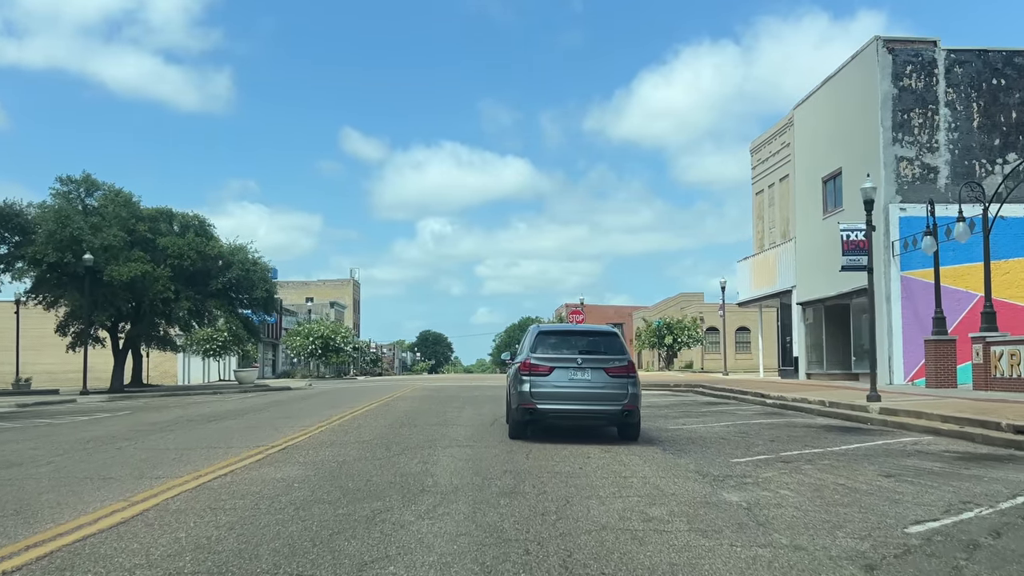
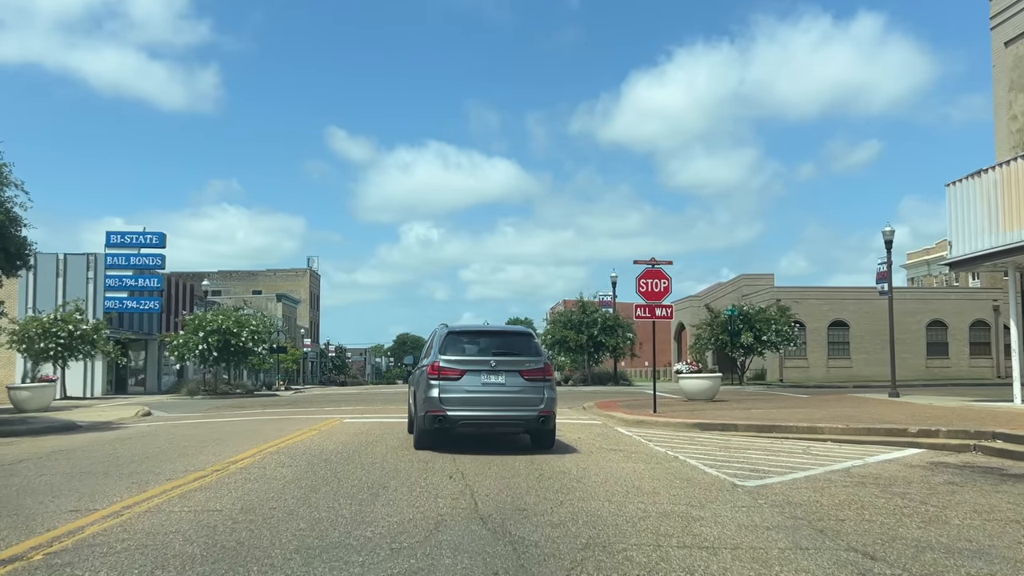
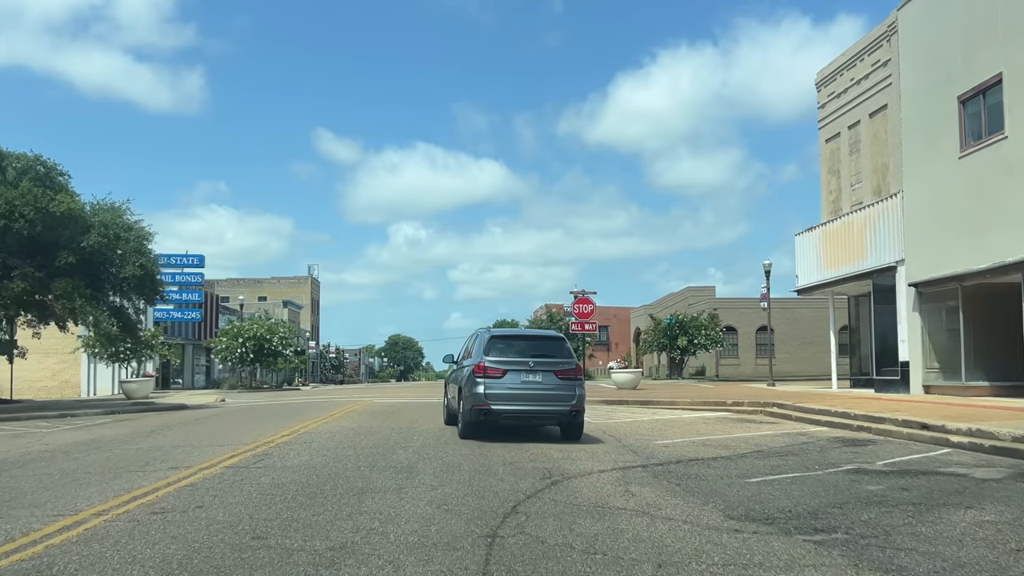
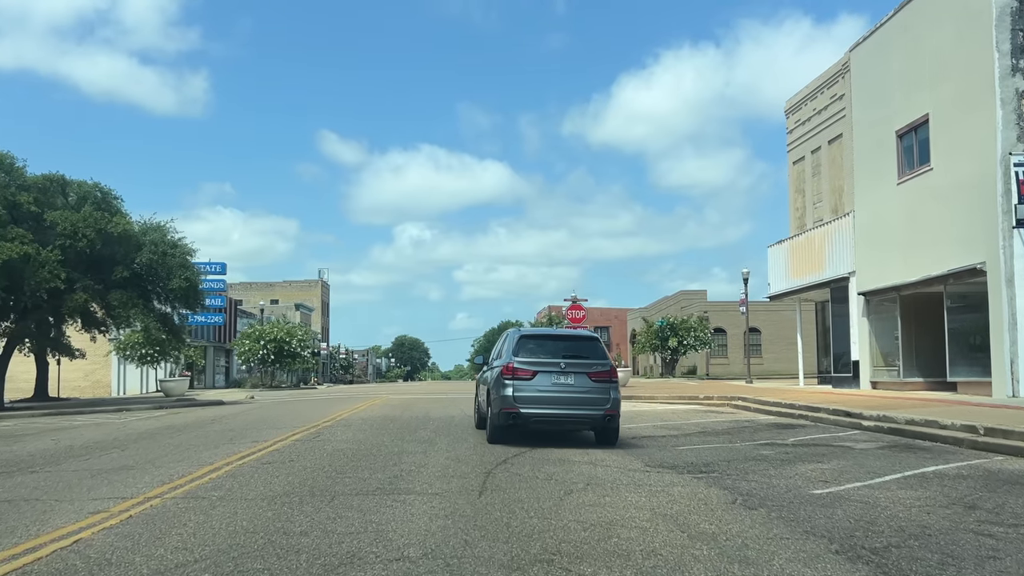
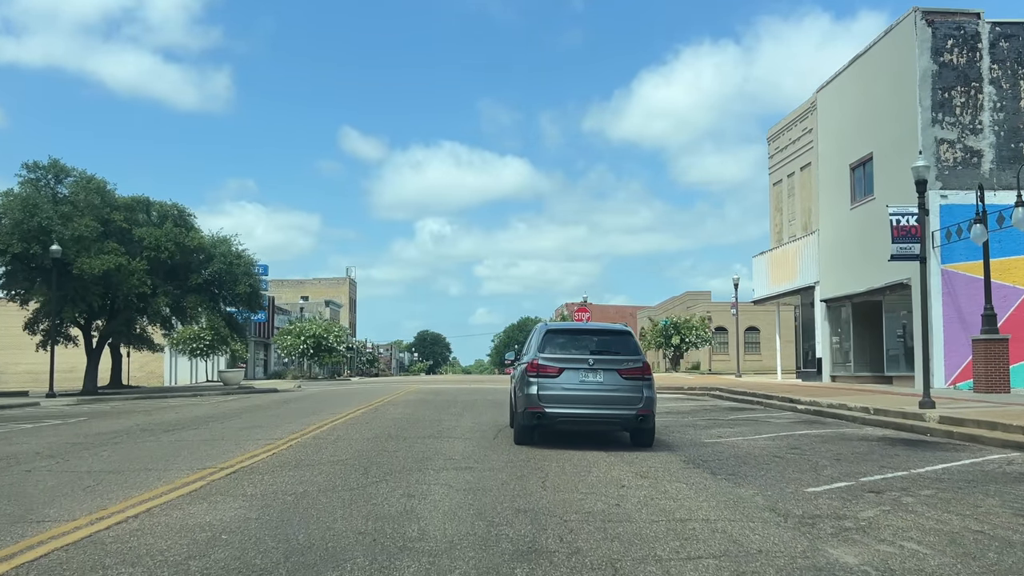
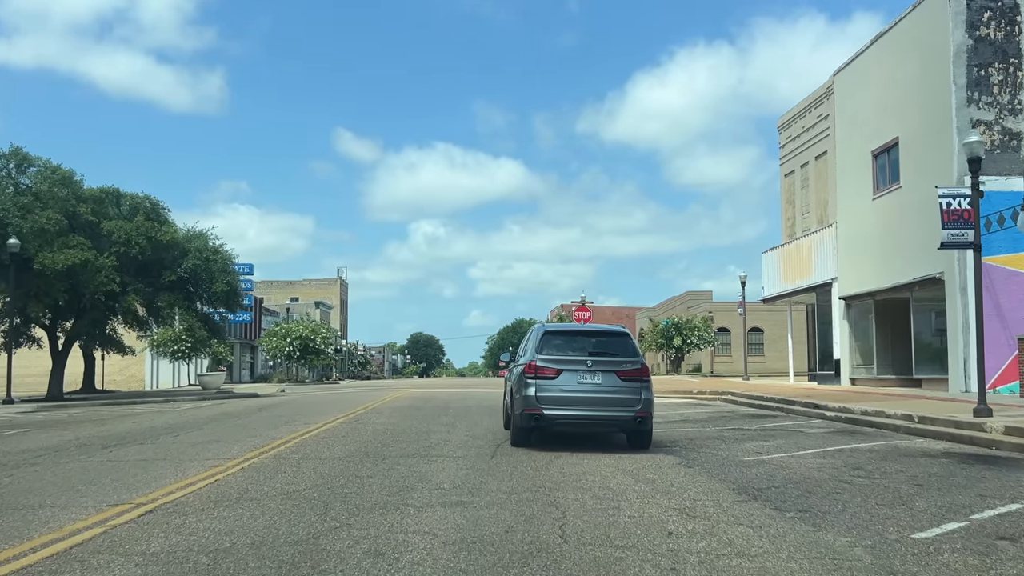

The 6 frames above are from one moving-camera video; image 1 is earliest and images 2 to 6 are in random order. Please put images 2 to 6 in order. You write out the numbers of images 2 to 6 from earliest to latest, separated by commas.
5, 6, 4, 3, 2
